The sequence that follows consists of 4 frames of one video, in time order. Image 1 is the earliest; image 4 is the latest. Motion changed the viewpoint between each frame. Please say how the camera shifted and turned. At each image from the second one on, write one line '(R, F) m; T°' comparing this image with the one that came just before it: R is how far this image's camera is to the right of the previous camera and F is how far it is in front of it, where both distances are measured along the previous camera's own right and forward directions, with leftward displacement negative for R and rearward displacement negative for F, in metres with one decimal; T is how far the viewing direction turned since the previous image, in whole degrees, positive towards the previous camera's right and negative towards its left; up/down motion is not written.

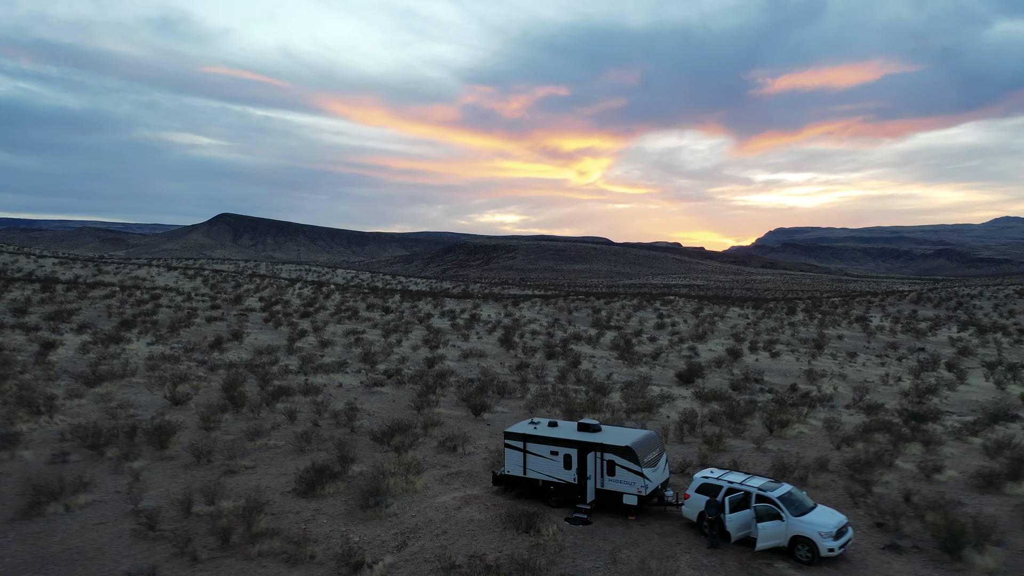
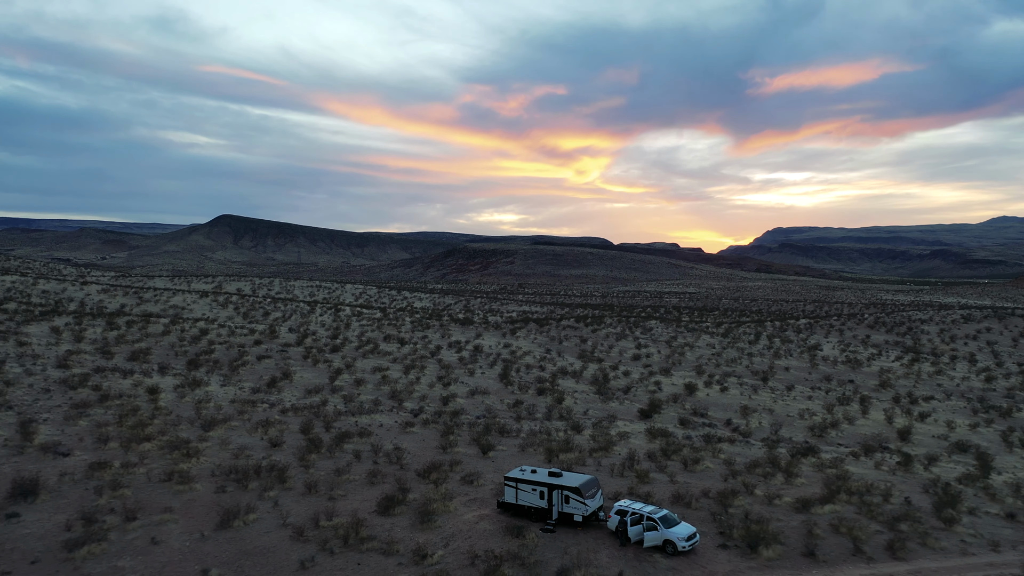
(0.0, -5.2) m; 0°
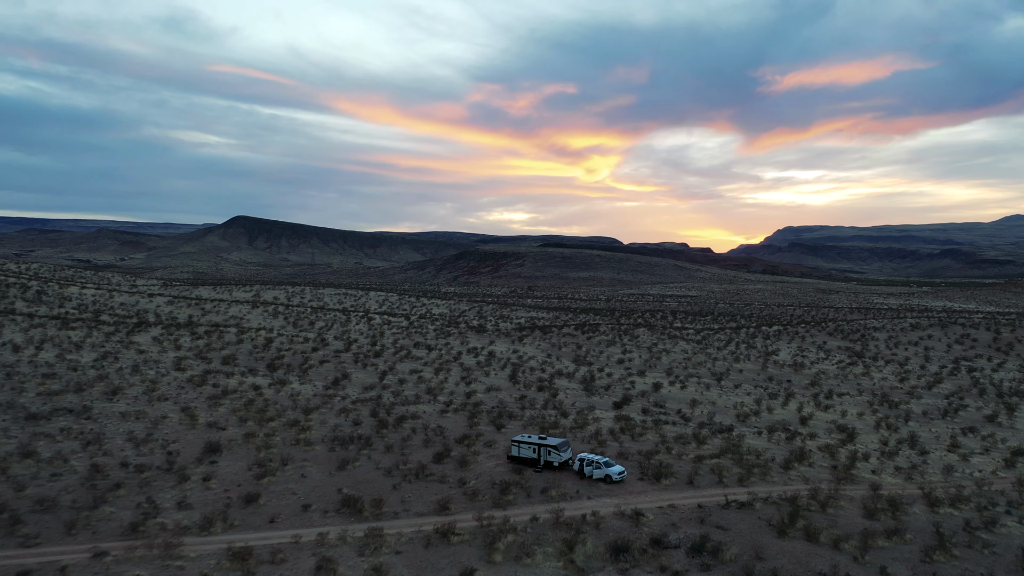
(+0.2, -8.2) m; -1°
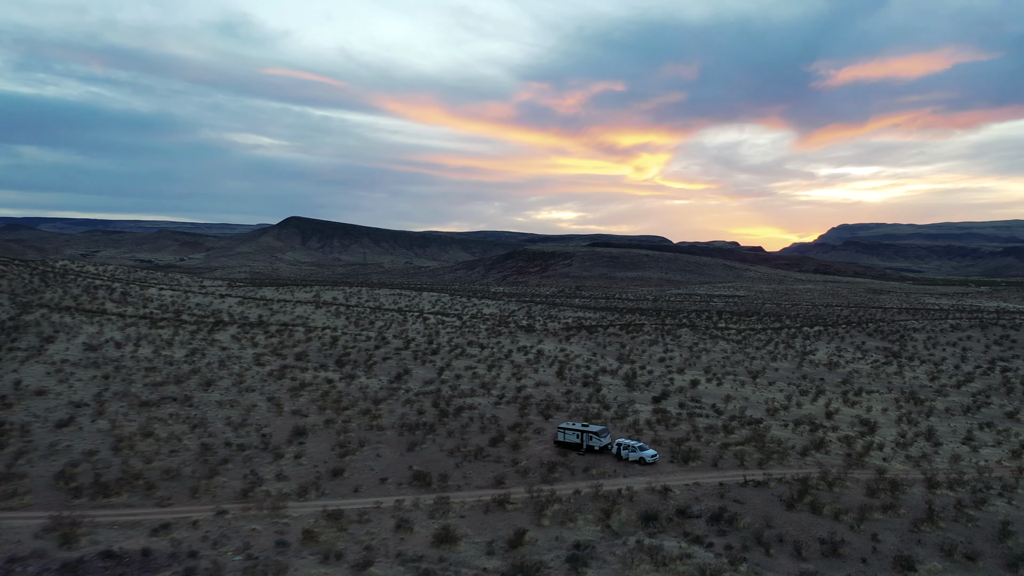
(+0.1, -3.0) m; -3°
